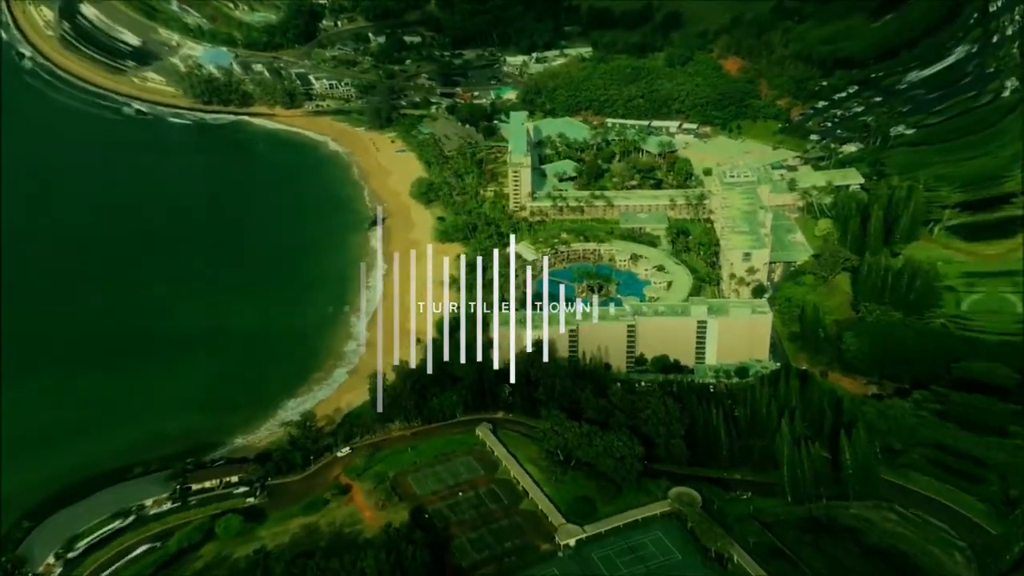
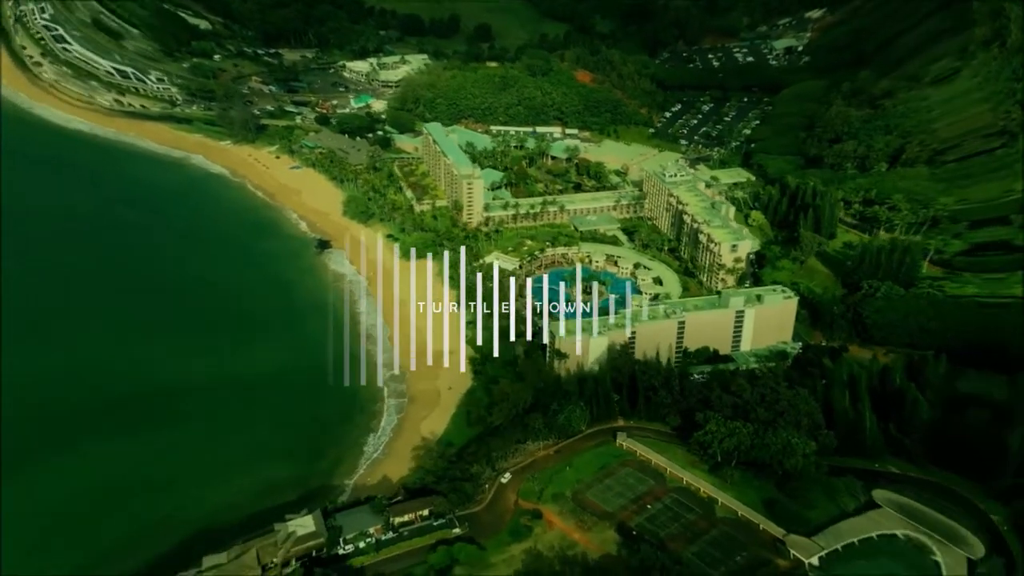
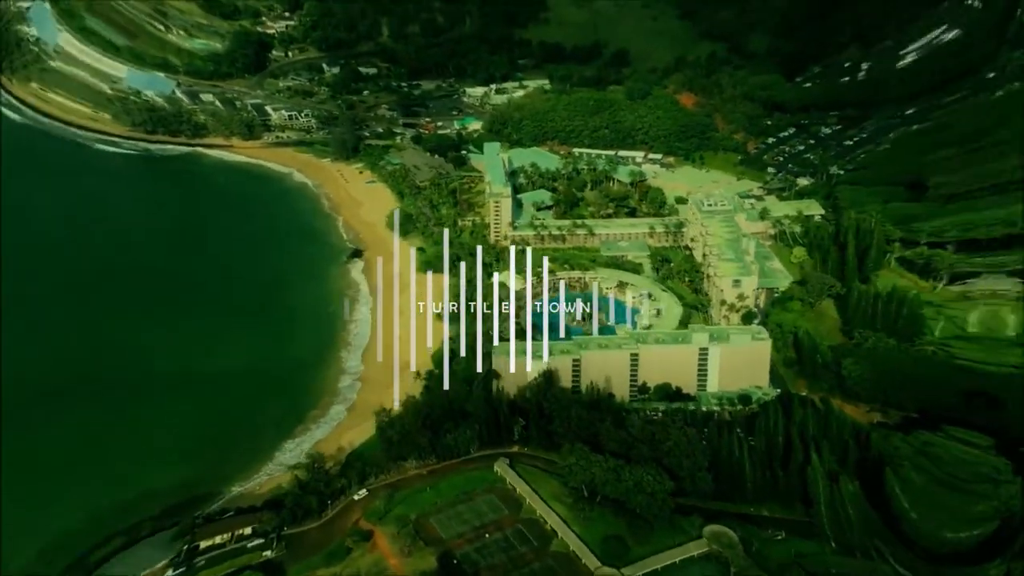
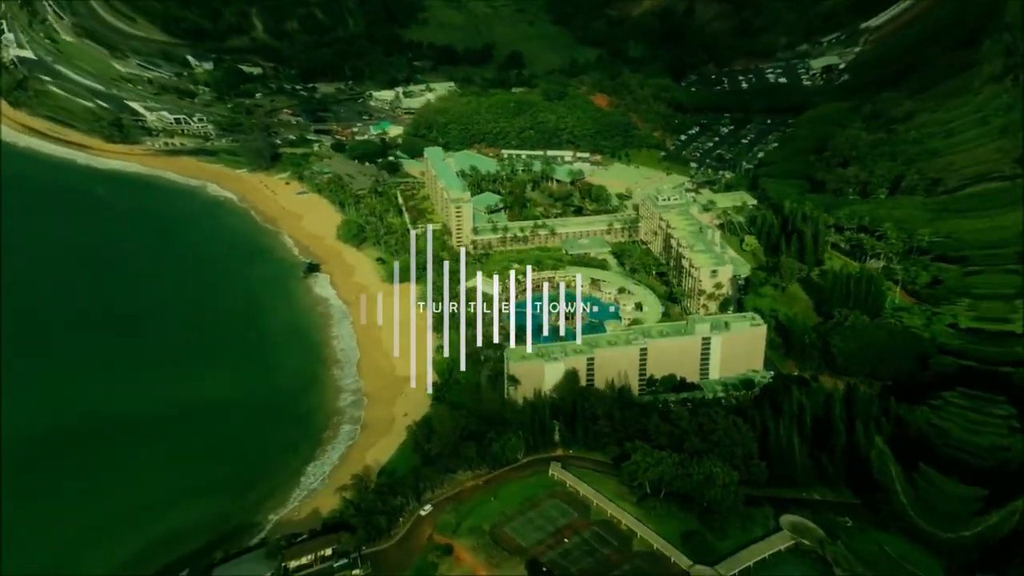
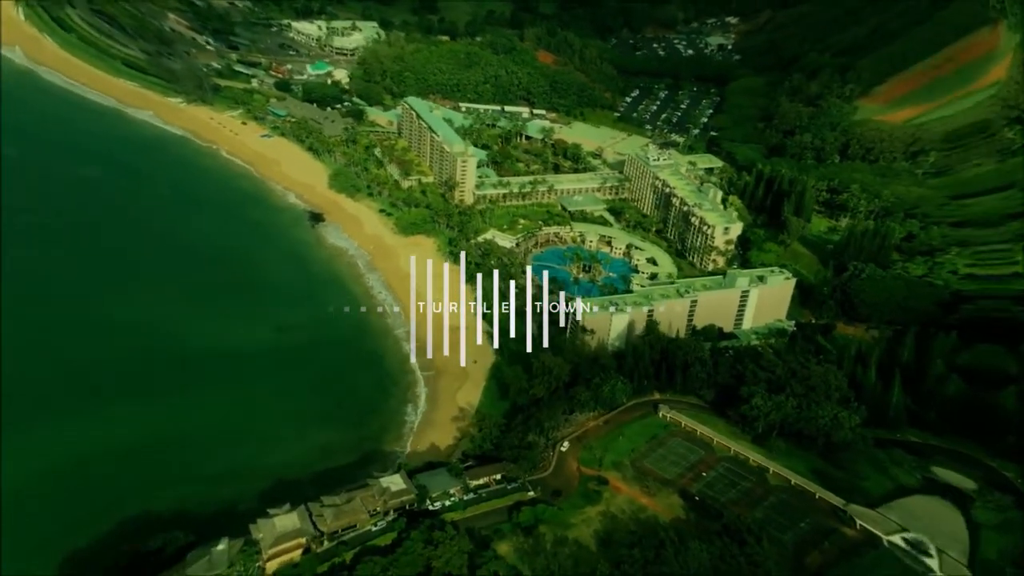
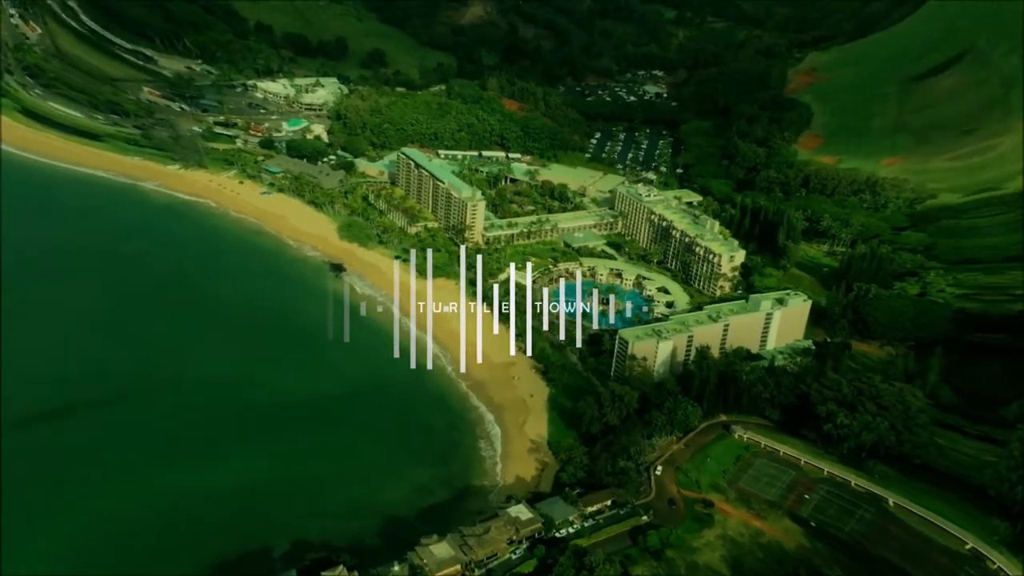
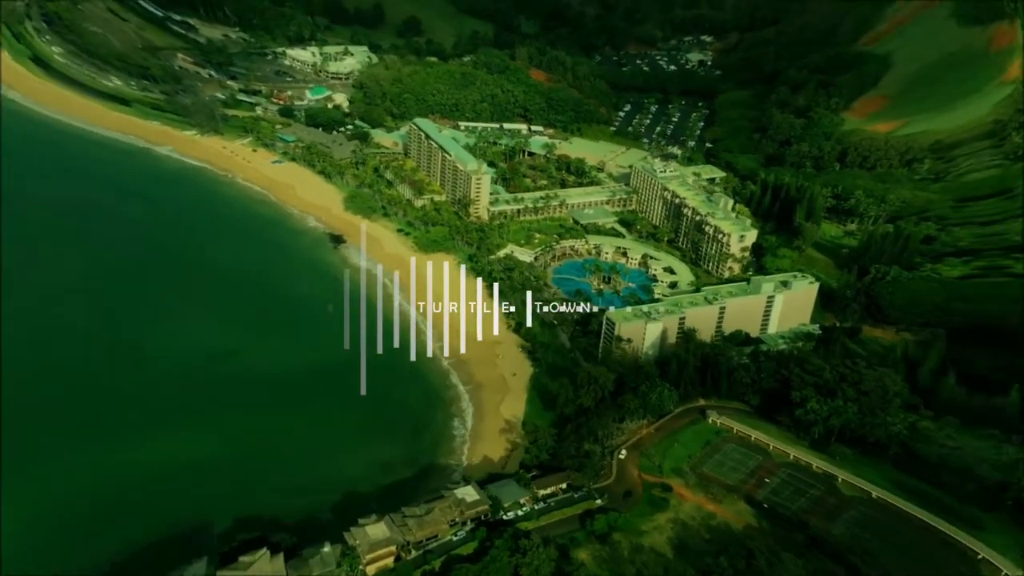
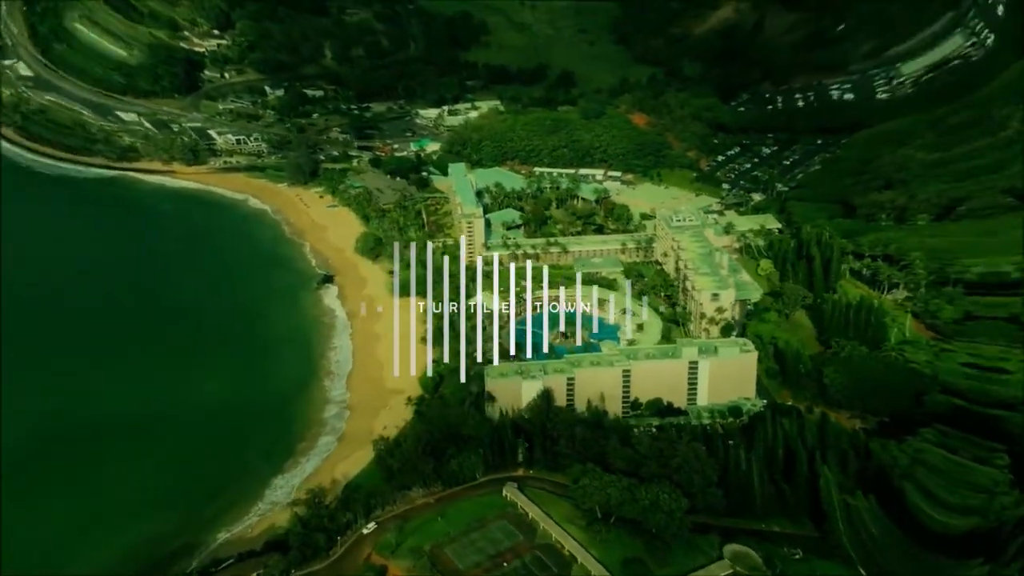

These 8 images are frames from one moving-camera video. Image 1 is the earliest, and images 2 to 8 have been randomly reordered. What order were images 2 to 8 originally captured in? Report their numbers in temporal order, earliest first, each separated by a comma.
3, 8, 4, 2, 5, 7, 6
